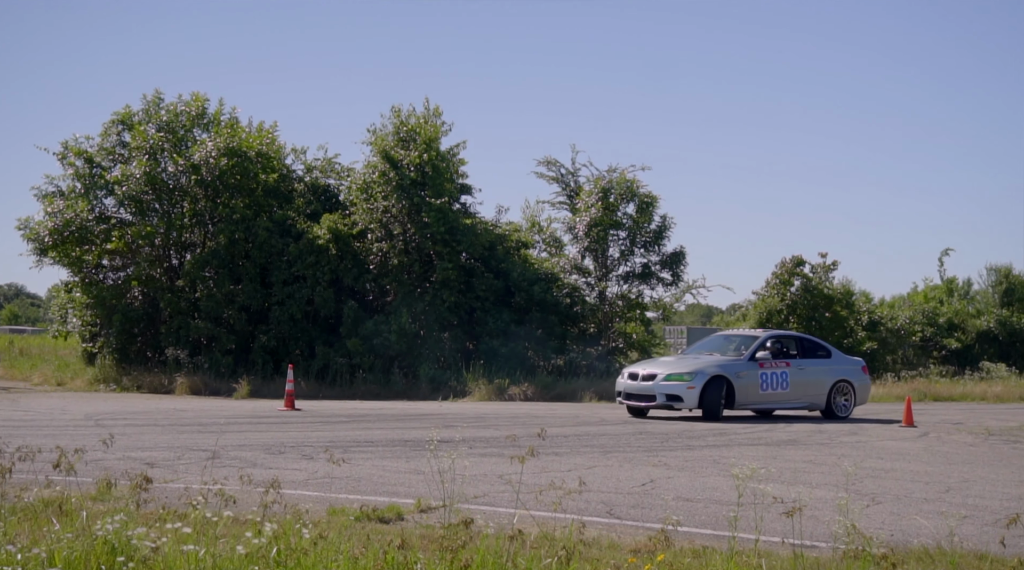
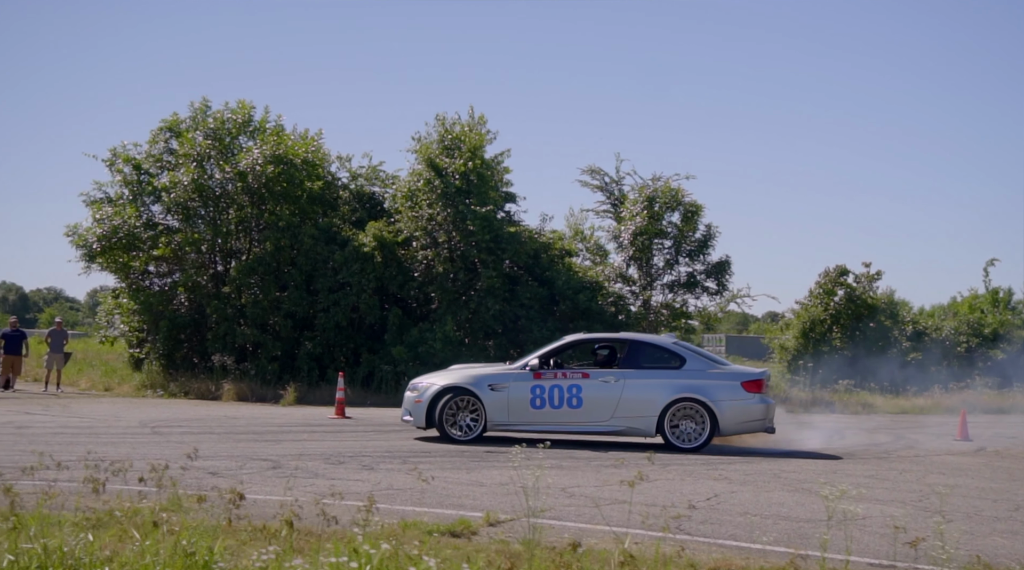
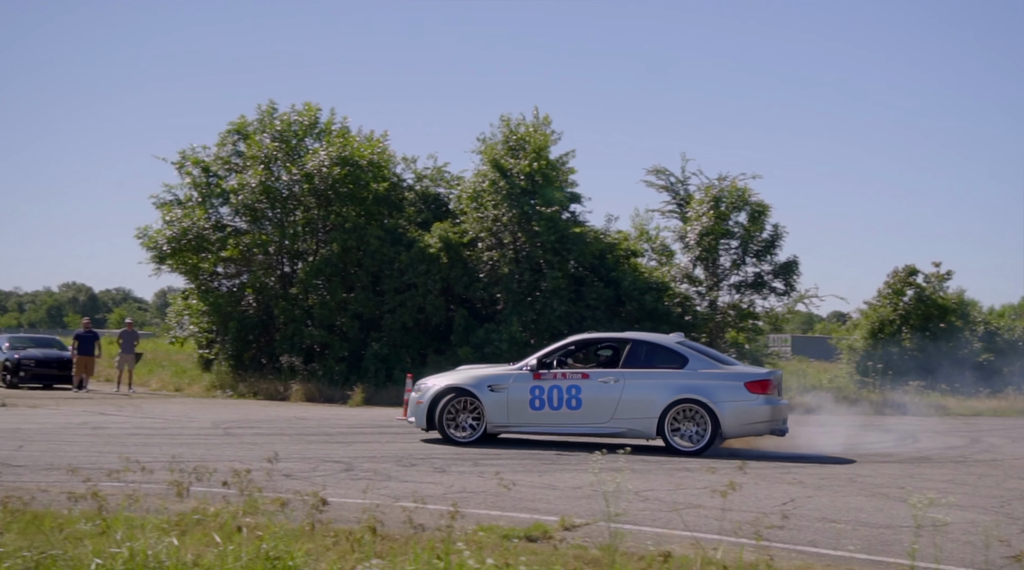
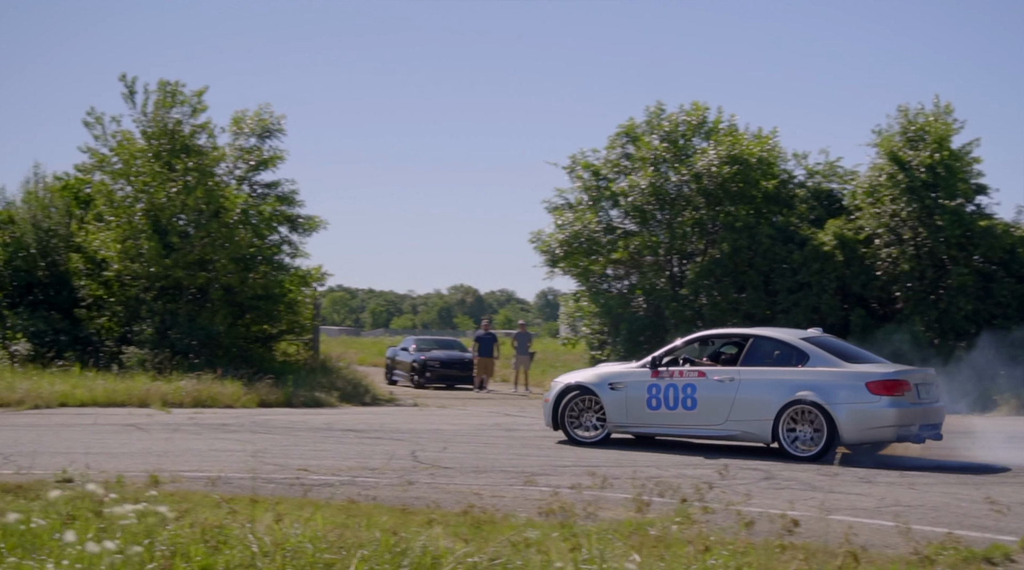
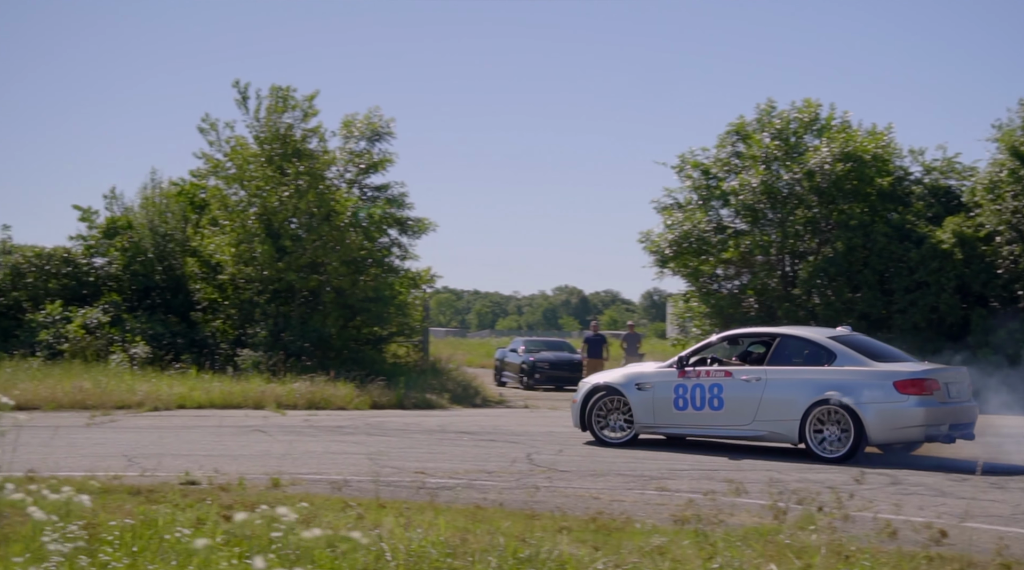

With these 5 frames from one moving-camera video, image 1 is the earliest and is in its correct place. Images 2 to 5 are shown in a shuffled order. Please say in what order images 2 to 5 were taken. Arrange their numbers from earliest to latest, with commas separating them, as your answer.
2, 3, 4, 5
